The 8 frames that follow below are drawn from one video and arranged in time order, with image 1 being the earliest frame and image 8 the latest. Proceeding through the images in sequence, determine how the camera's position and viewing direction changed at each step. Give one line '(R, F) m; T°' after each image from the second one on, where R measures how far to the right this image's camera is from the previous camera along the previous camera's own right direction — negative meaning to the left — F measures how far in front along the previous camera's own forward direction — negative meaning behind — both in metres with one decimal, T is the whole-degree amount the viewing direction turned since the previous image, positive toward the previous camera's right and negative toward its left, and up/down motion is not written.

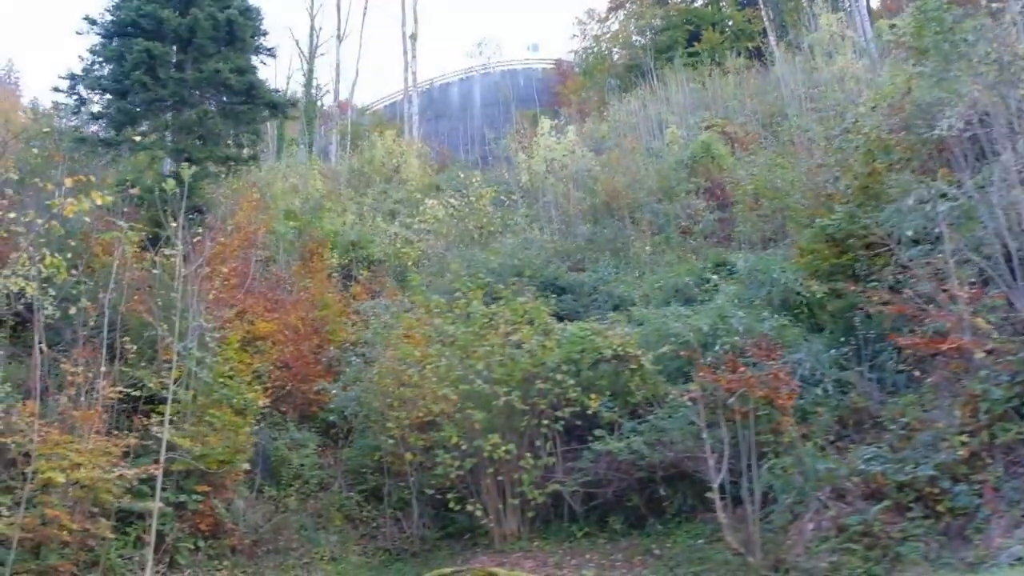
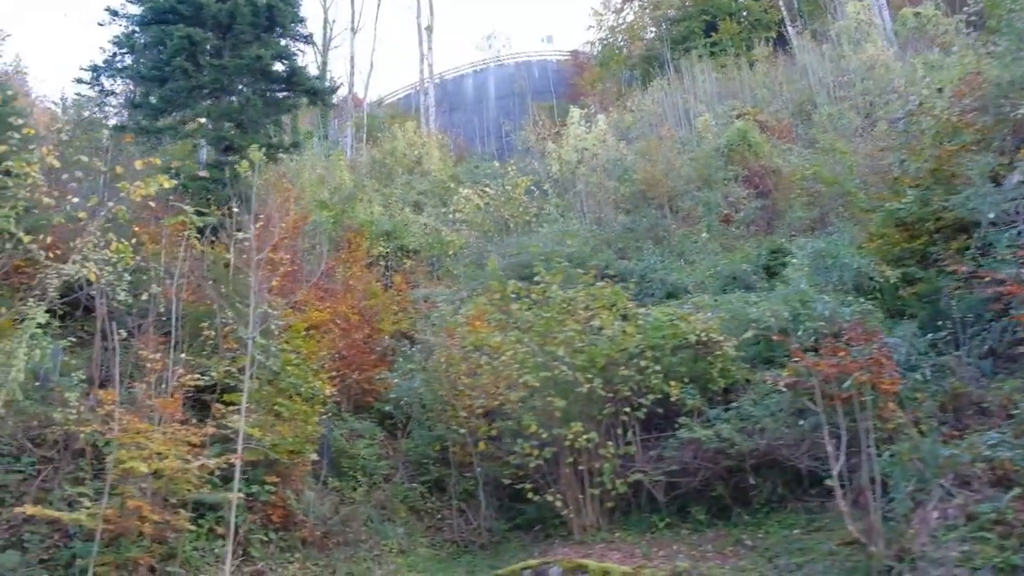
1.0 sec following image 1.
(-0.8, +0.3) m; 0°
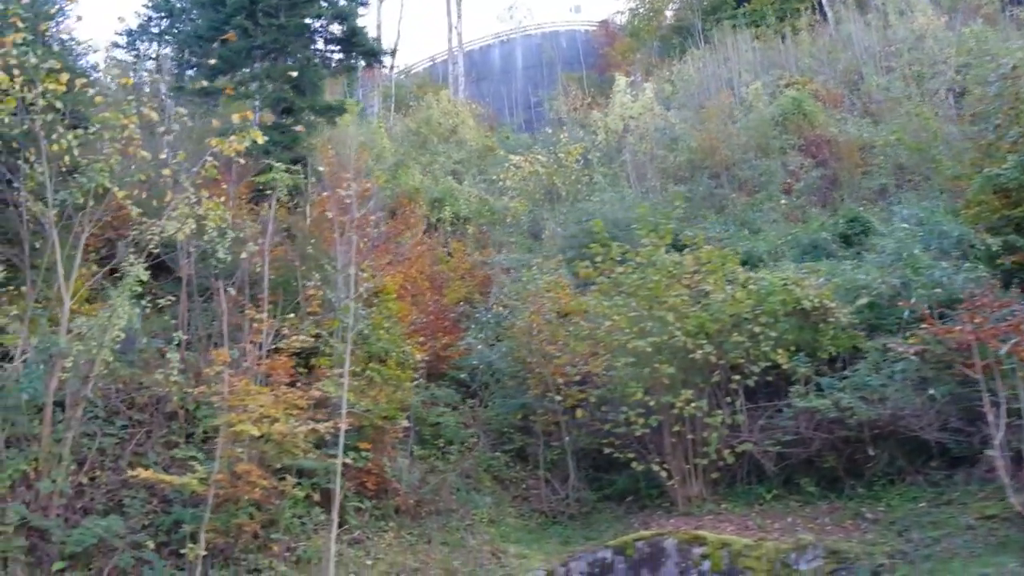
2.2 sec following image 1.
(-0.9, +0.4) m; -1°
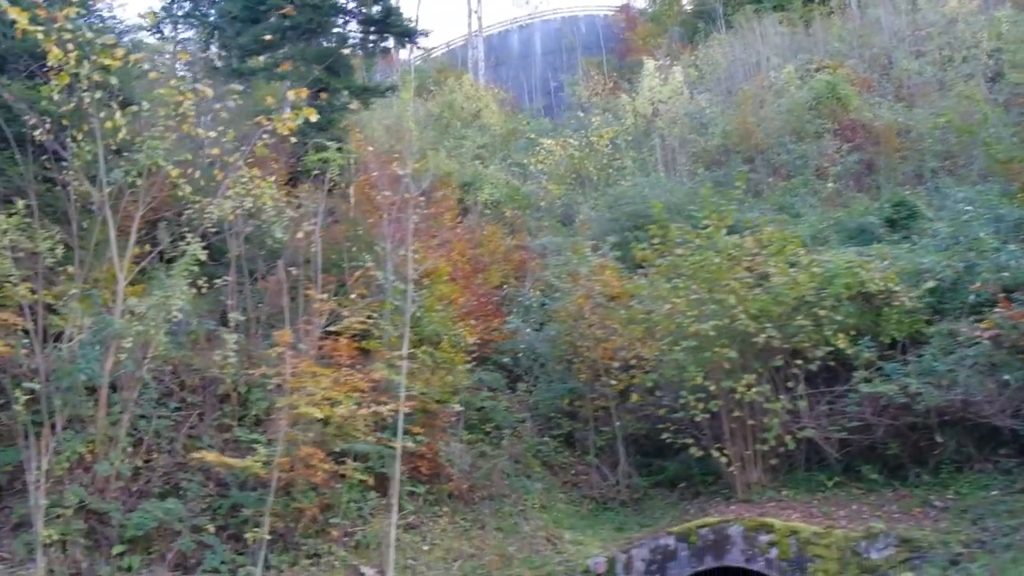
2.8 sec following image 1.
(-0.5, +0.2) m; -1°
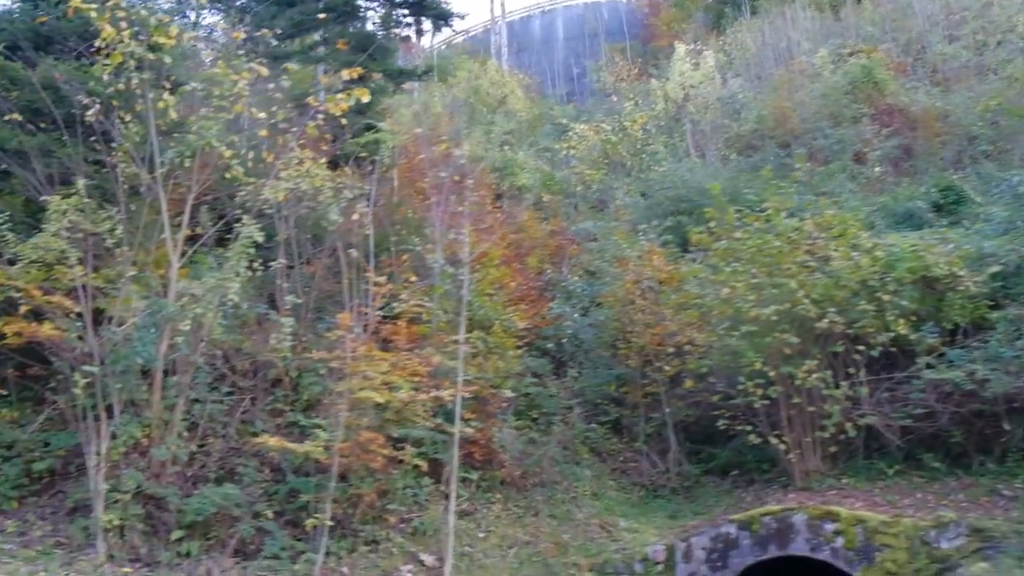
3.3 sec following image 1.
(-0.4, +0.2) m; -1°
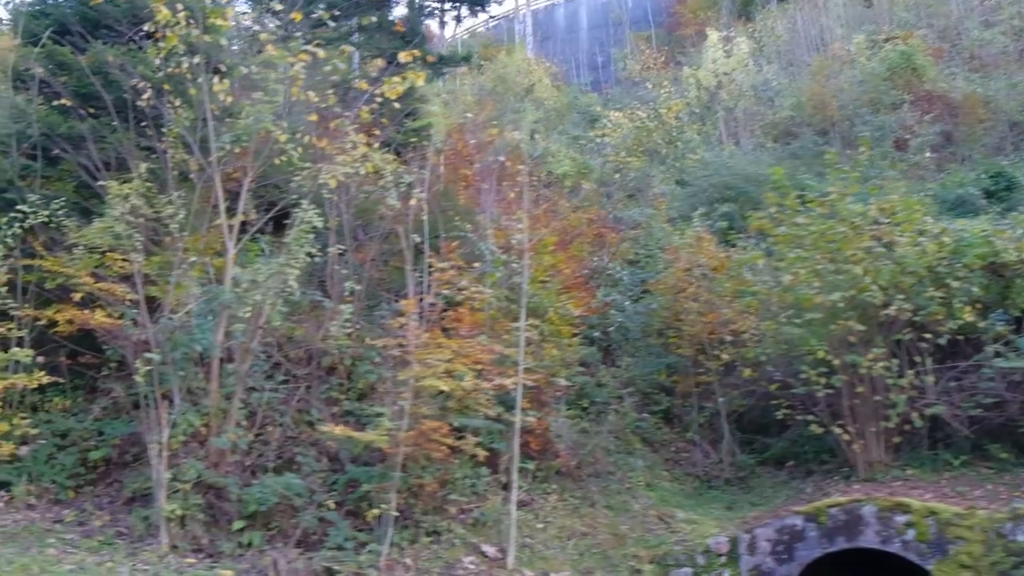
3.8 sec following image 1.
(-0.4, +0.2) m; -1°
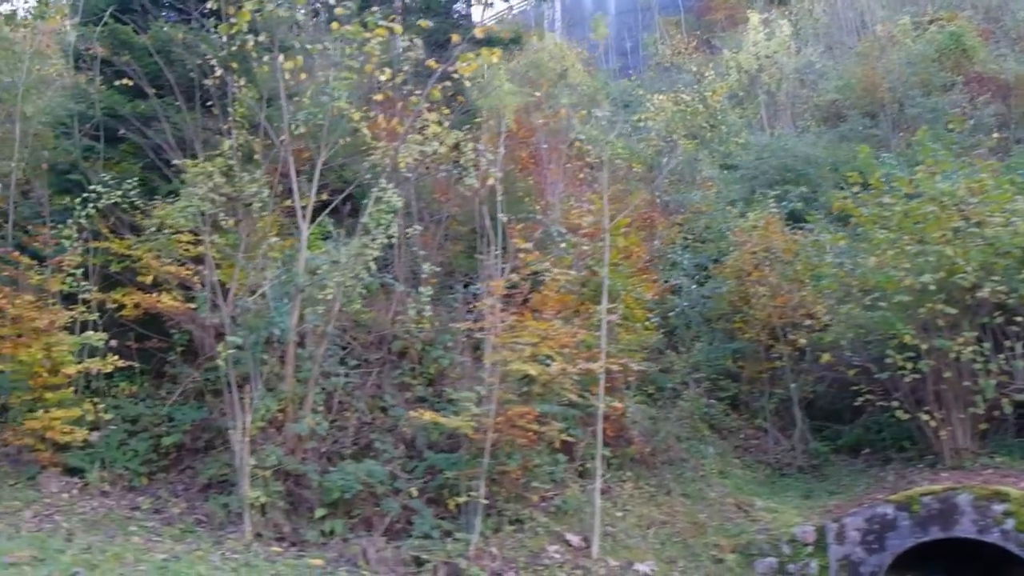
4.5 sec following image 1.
(-0.5, +0.3) m; -1°
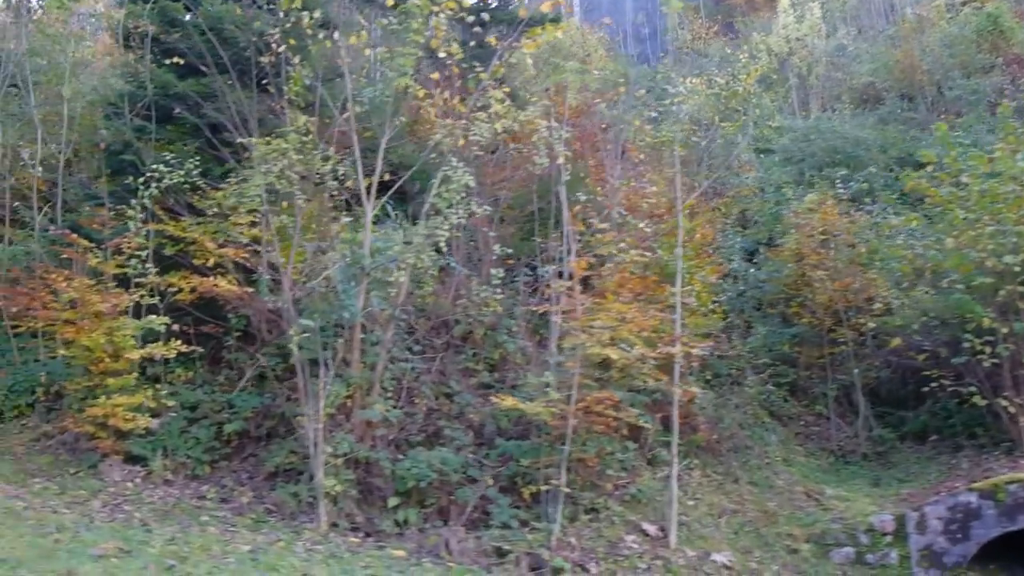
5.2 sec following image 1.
(-0.5, +0.3) m; 0°
